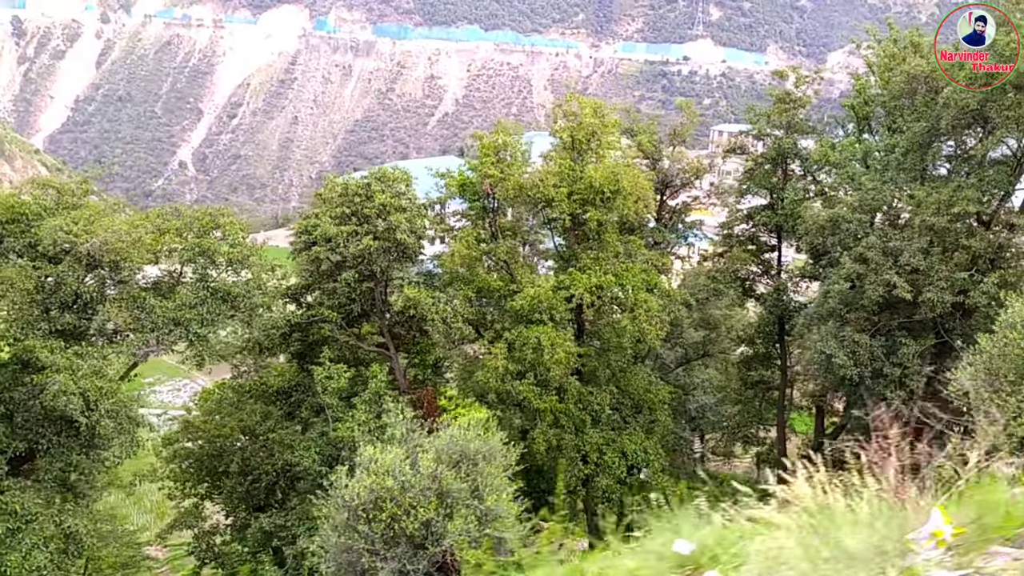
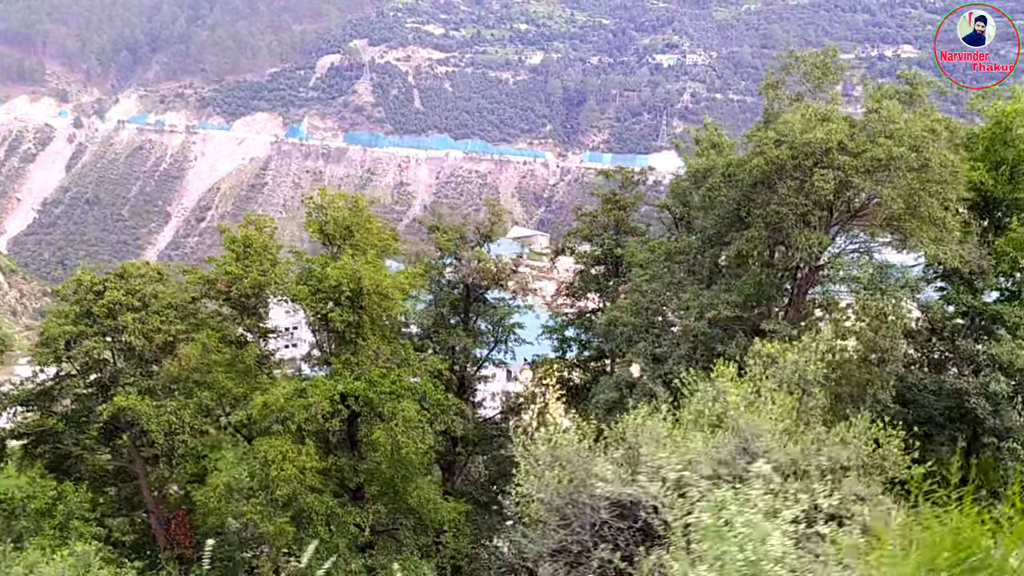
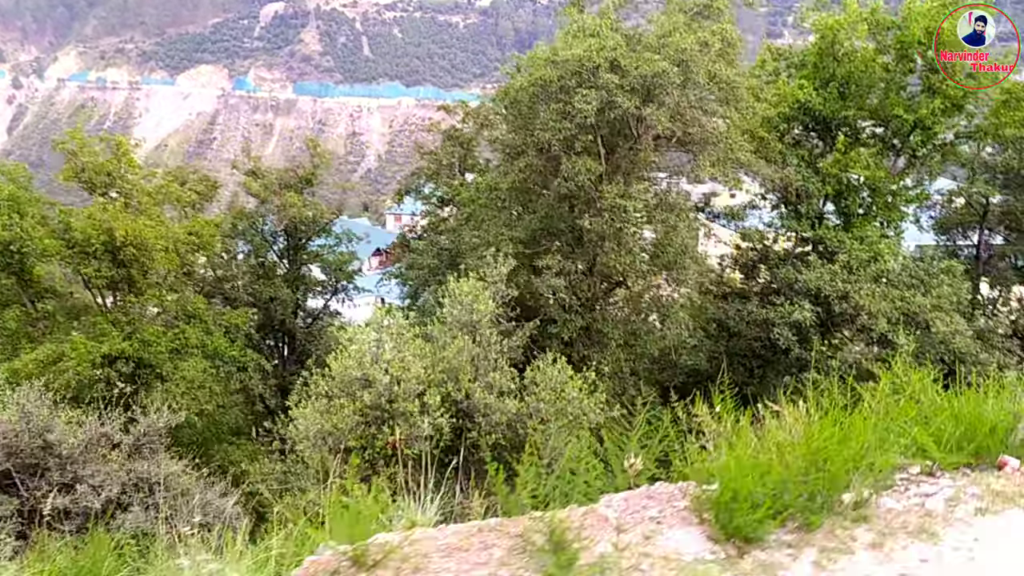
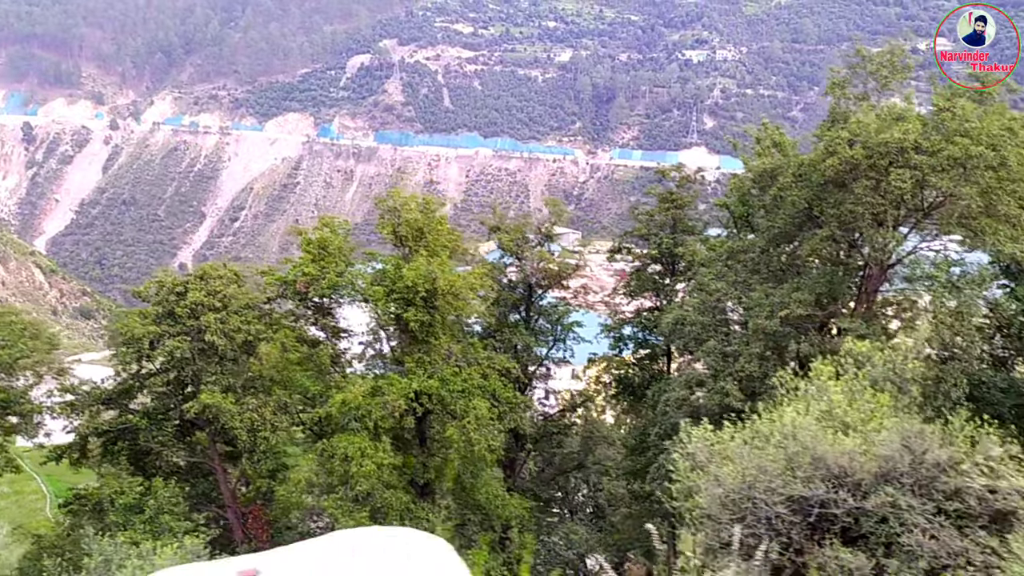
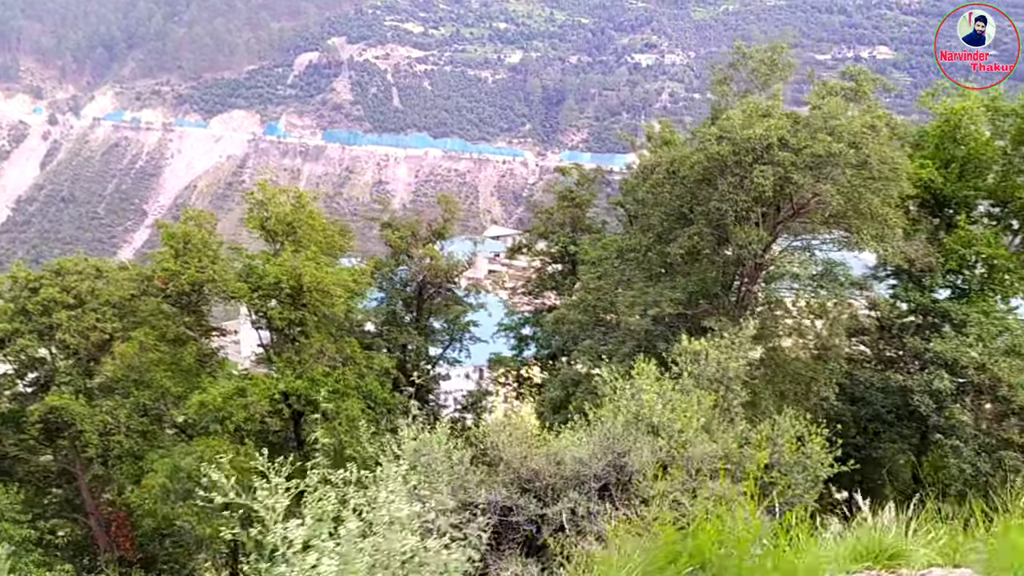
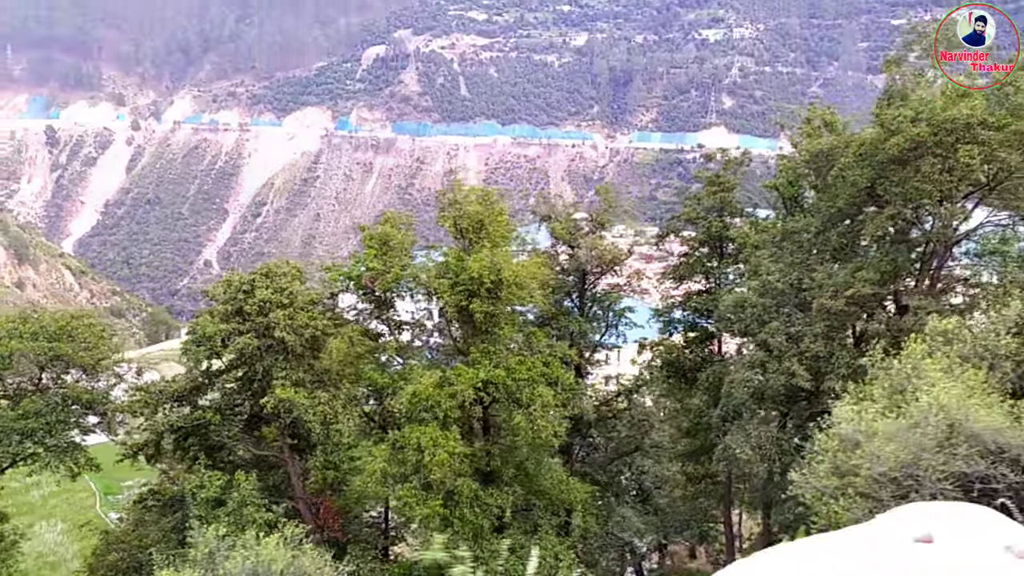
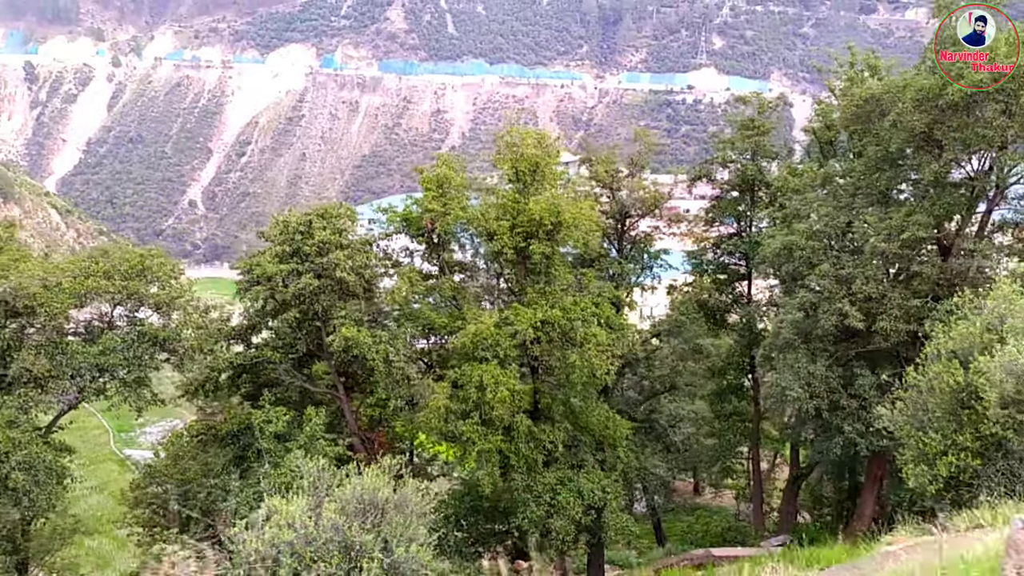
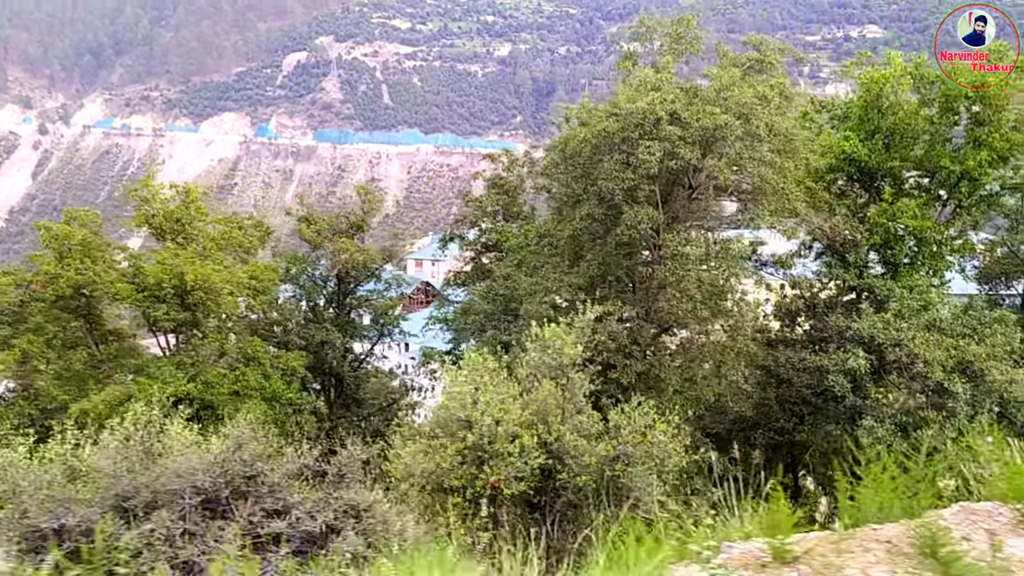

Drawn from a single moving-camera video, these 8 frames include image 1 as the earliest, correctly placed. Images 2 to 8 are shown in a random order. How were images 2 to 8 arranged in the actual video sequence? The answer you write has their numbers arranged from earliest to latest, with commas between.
7, 6, 4, 2, 5, 8, 3
